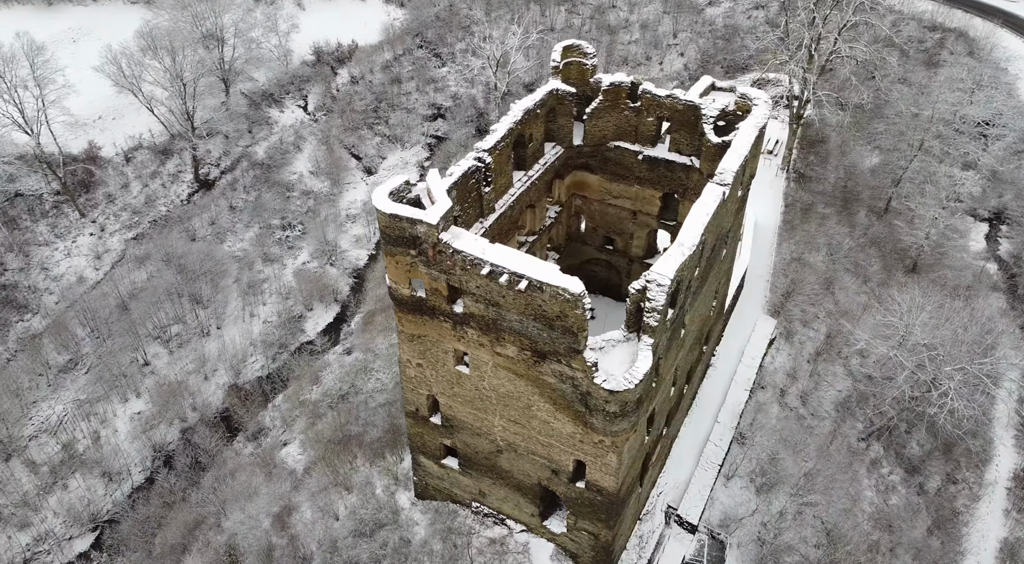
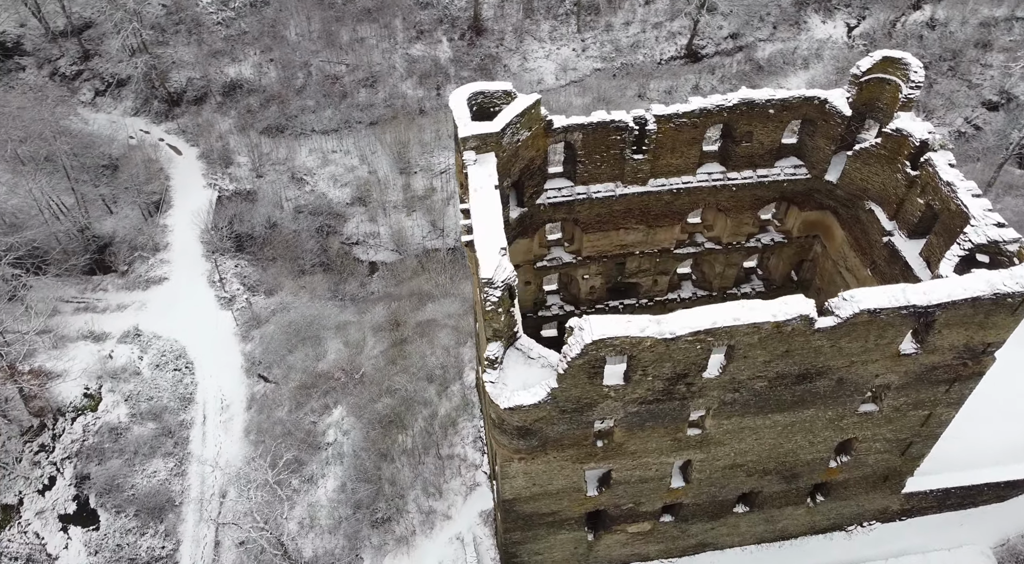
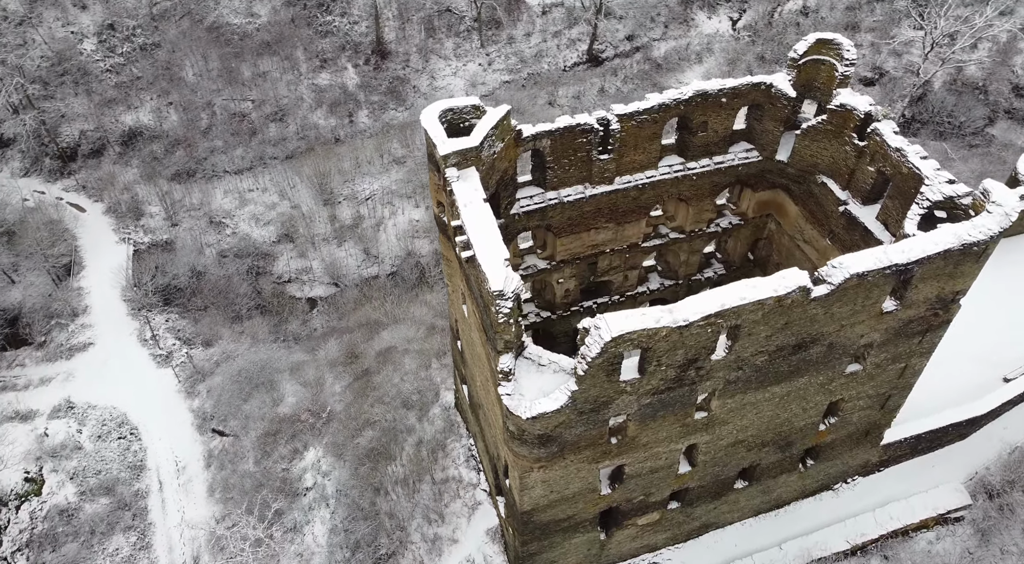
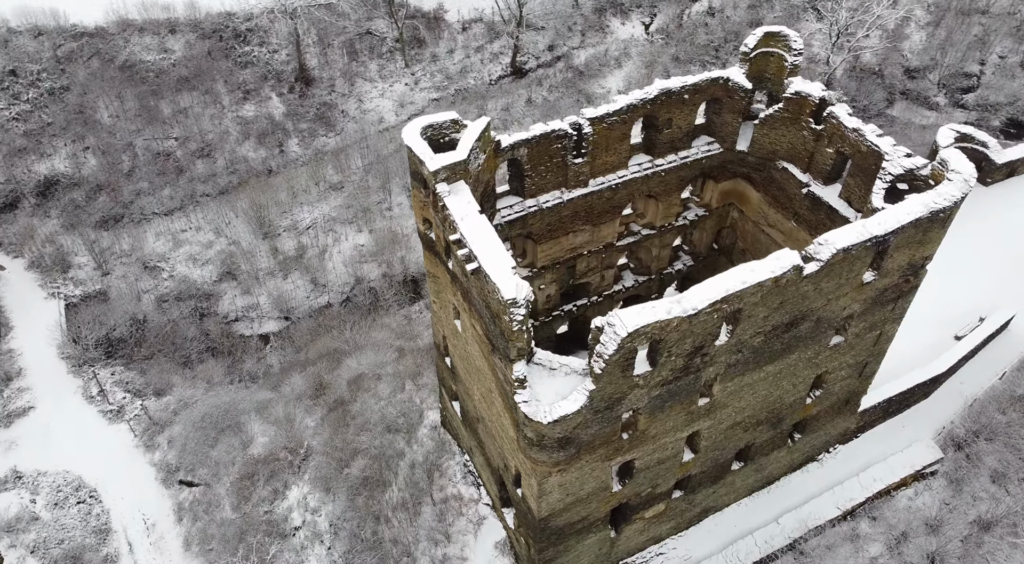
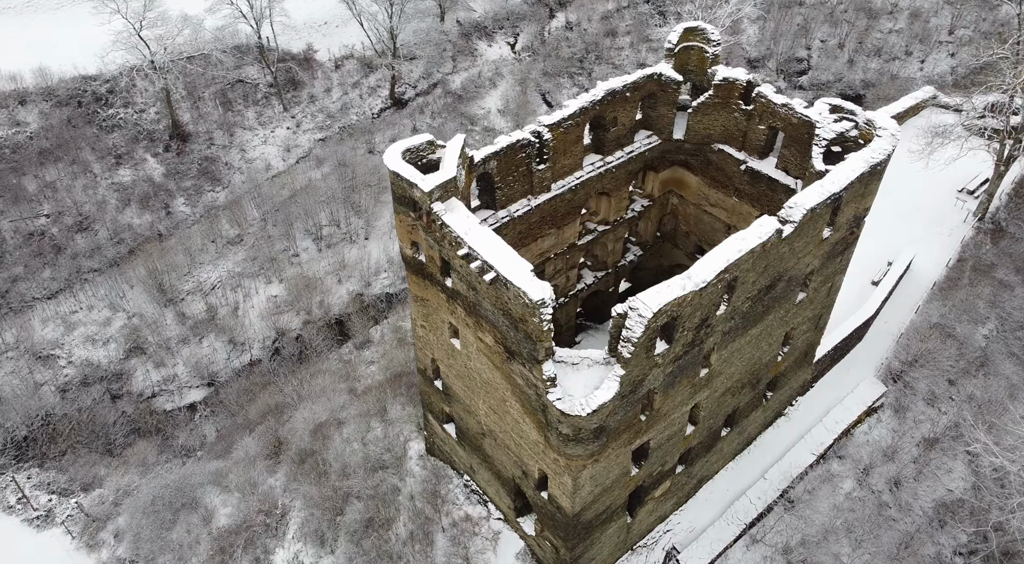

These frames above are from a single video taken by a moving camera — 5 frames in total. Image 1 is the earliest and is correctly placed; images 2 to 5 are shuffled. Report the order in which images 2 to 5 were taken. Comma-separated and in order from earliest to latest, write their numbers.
5, 4, 3, 2
